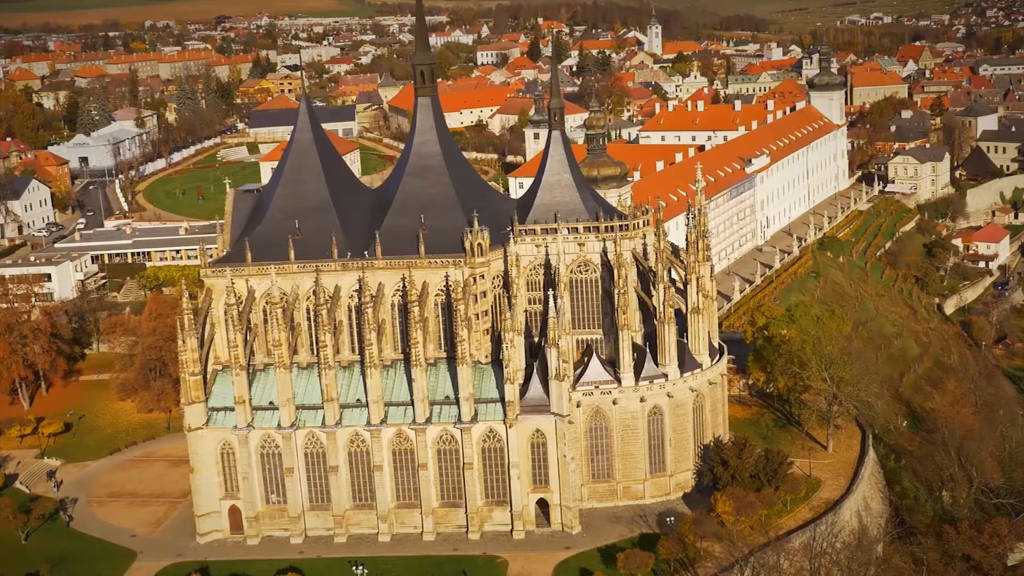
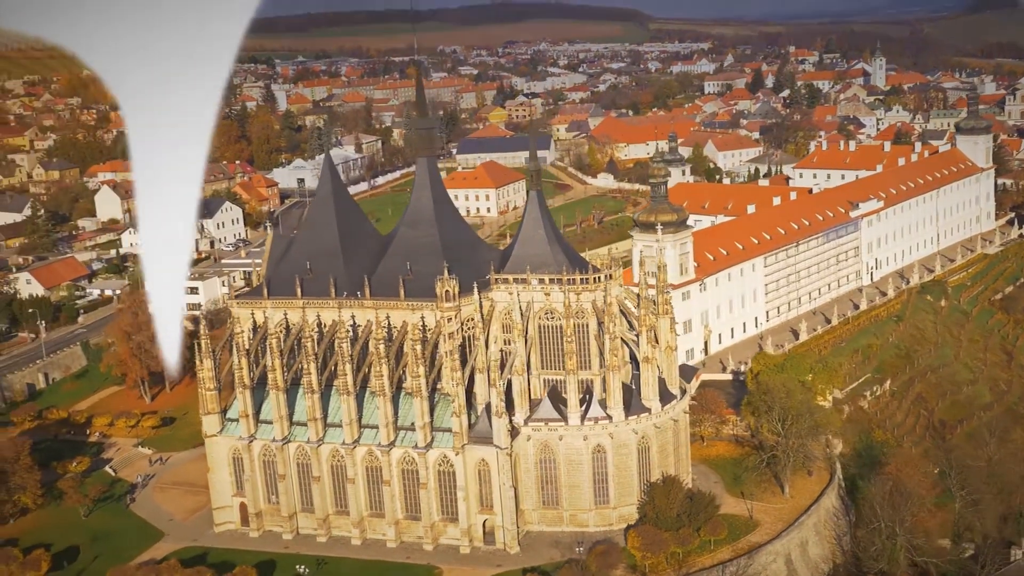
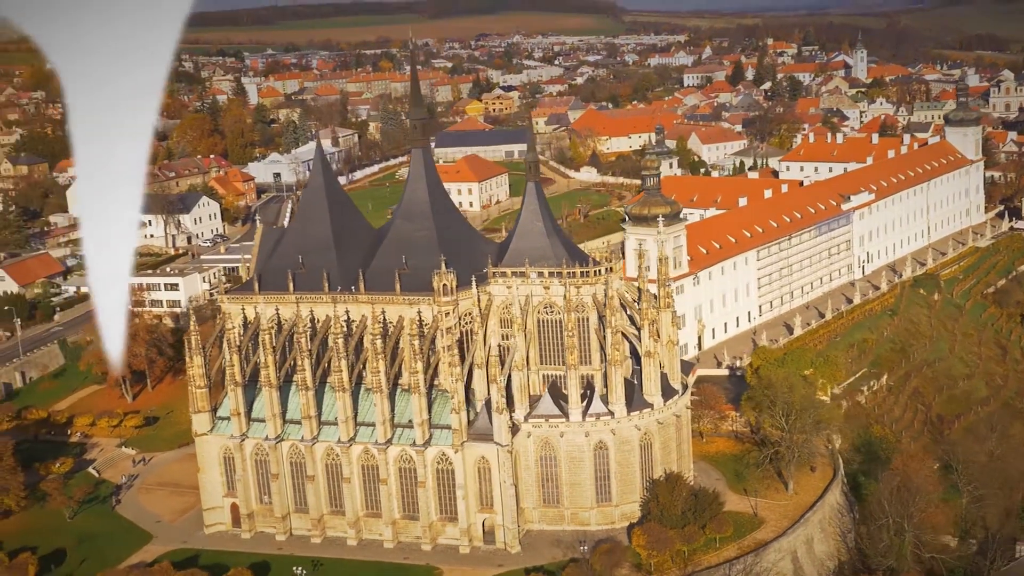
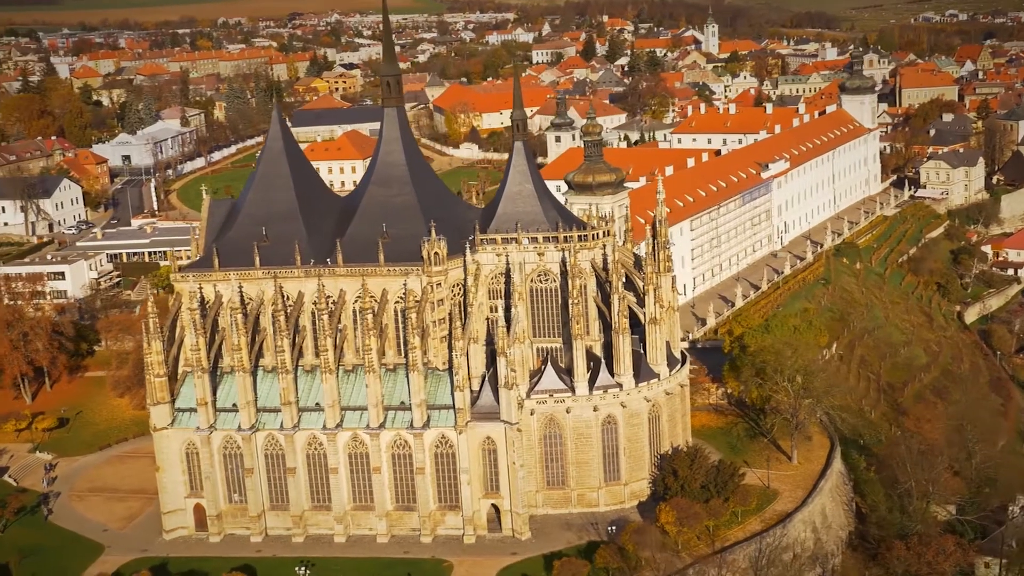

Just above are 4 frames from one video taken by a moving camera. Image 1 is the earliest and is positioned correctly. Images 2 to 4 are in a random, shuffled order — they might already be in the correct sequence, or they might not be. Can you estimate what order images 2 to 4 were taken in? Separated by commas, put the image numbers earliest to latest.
4, 3, 2
